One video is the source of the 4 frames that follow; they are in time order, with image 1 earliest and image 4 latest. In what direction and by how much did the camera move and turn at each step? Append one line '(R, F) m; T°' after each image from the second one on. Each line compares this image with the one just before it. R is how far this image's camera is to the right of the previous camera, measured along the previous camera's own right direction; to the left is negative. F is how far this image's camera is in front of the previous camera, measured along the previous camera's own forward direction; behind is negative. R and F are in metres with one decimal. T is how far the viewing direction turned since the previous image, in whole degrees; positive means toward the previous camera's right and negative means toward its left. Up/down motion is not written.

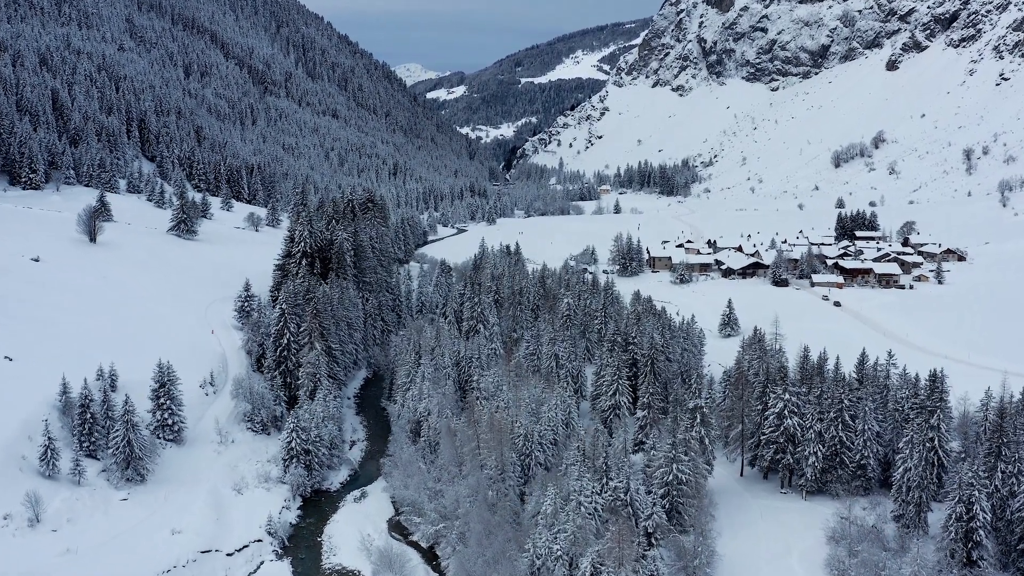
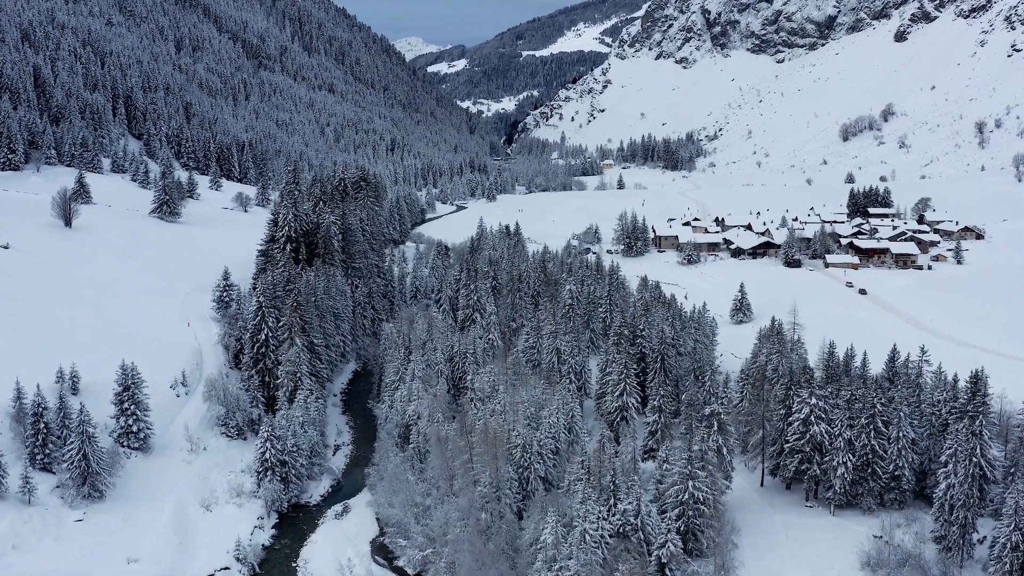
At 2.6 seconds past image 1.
(+0.4, +5.2) m; 0°
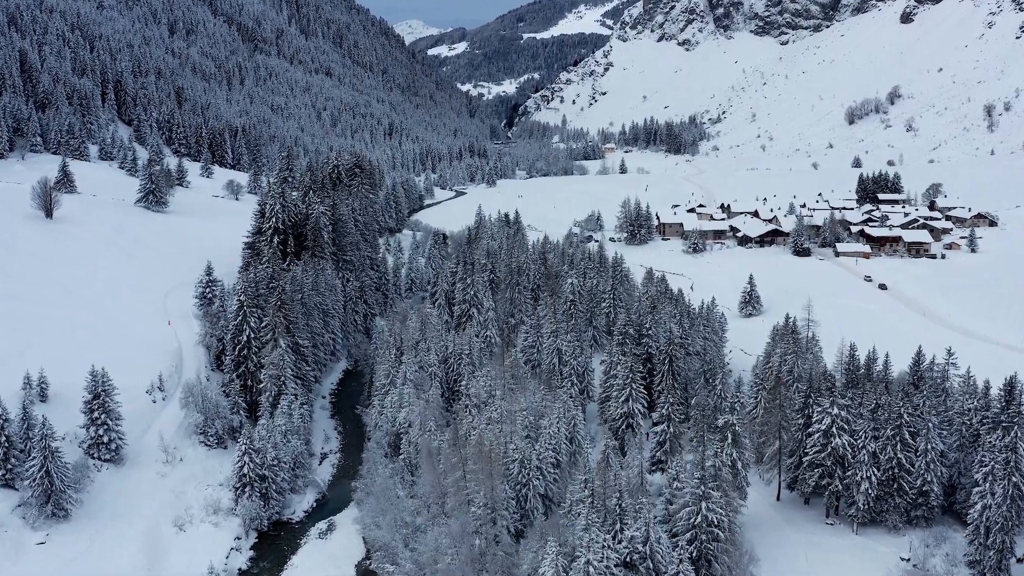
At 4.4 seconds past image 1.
(+0.3, +3.6) m; 0°
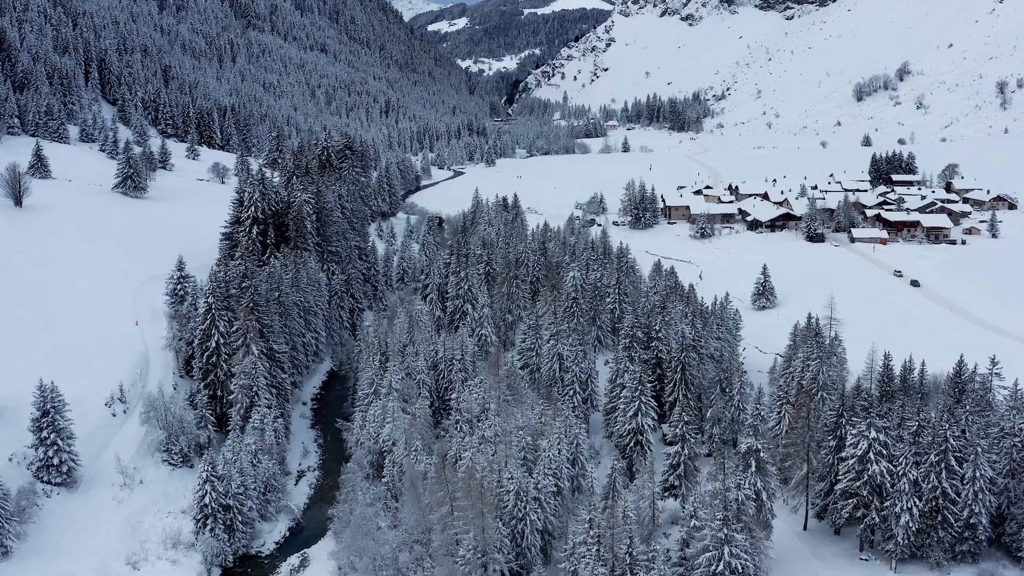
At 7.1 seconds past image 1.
(+0.4, +5.2) m; 0°
